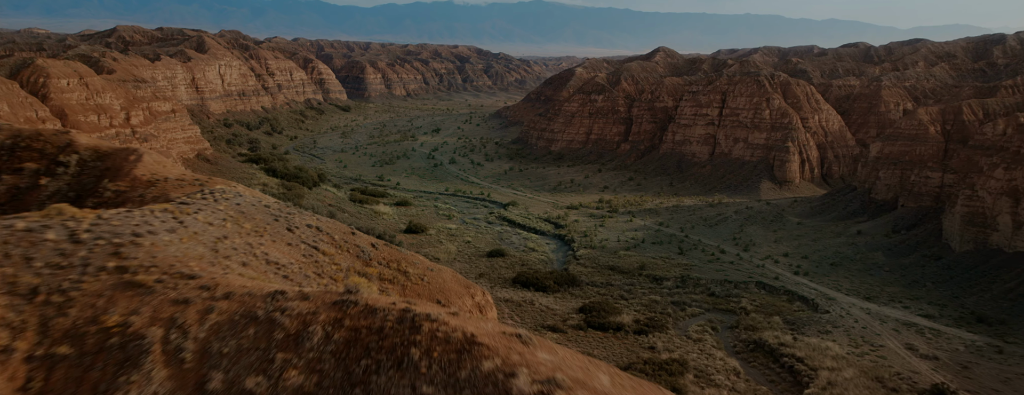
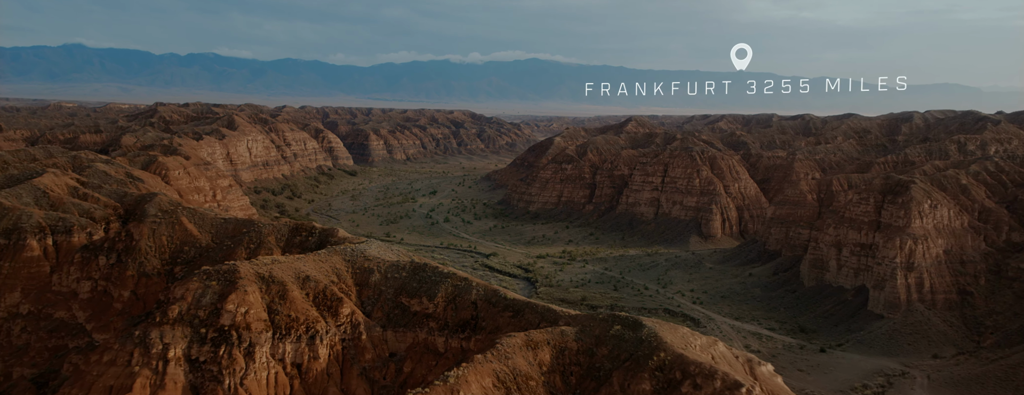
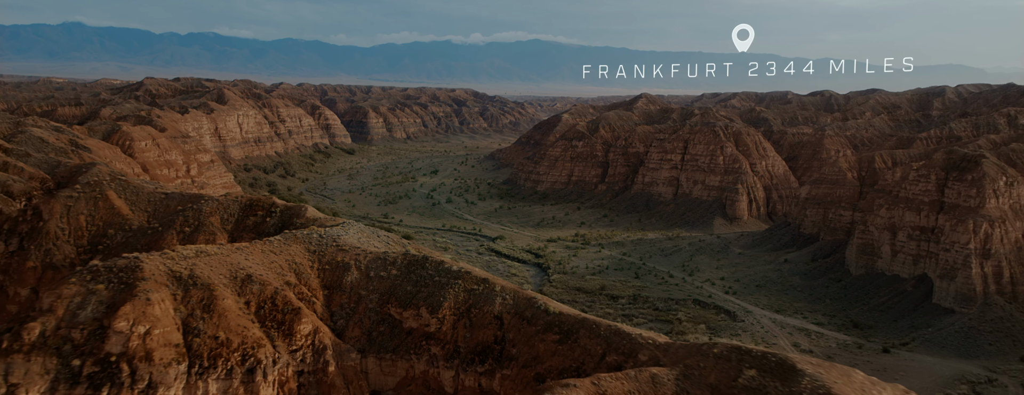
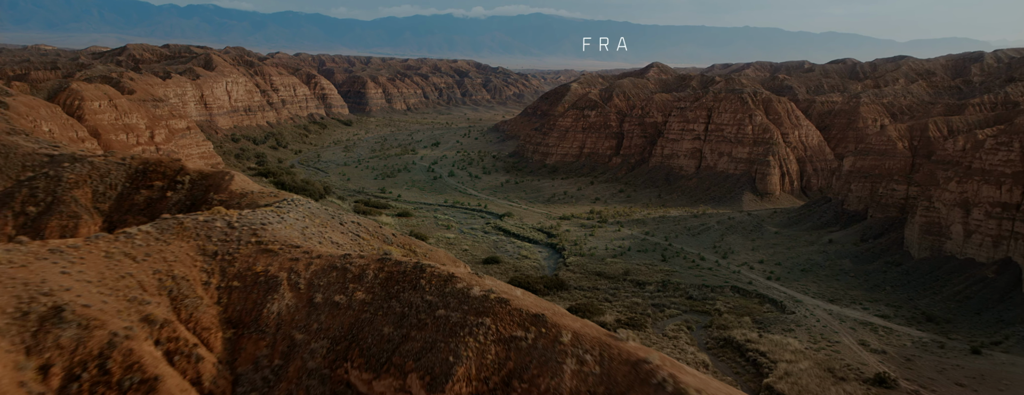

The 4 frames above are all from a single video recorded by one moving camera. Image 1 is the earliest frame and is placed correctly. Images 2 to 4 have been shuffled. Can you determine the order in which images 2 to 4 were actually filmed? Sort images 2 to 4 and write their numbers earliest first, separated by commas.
4, 3, 2
